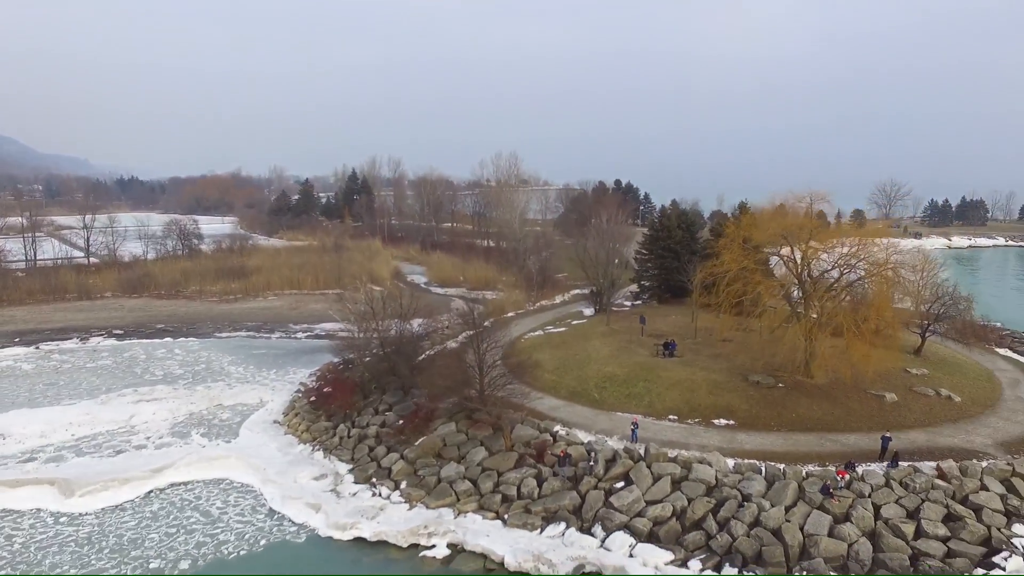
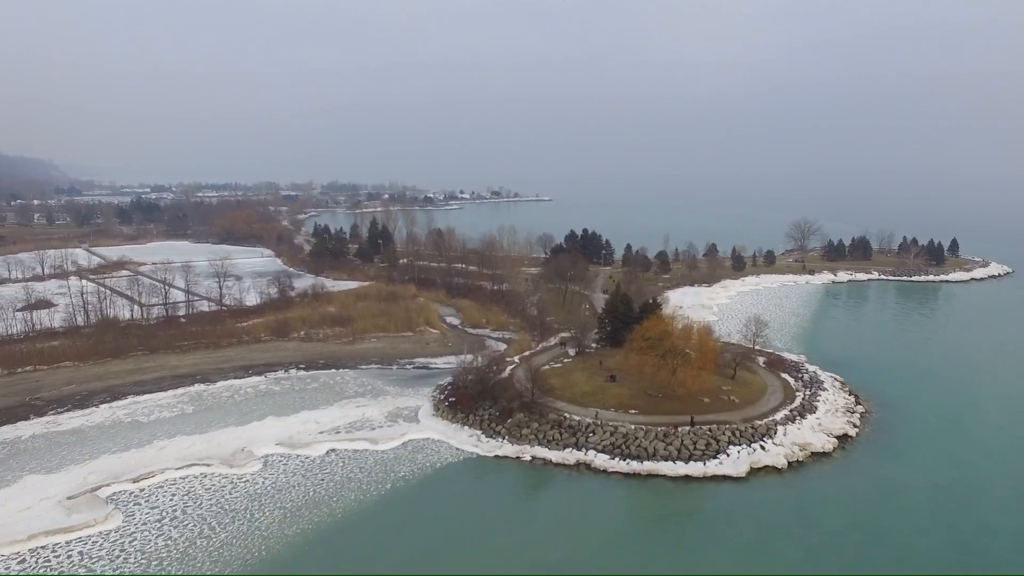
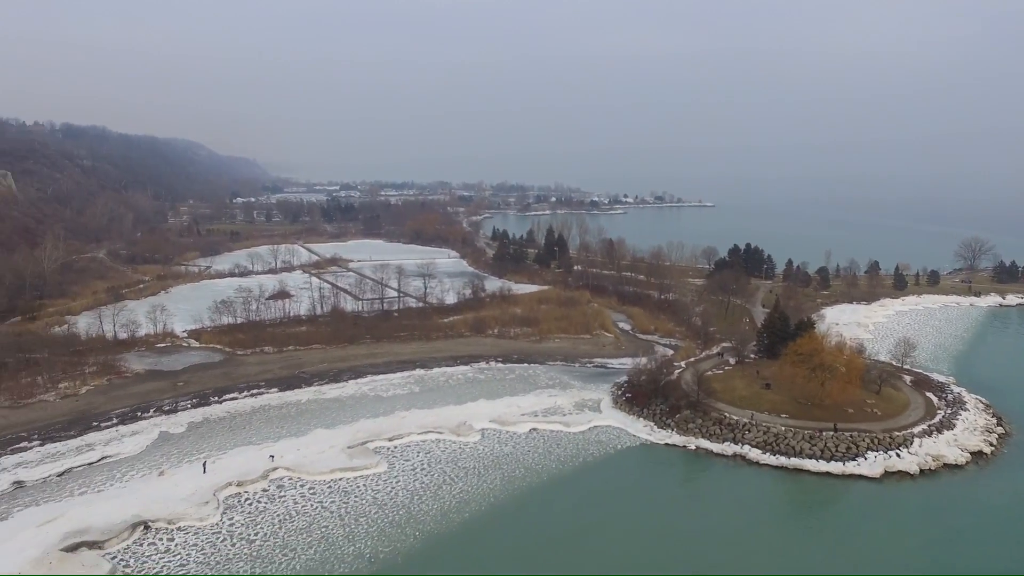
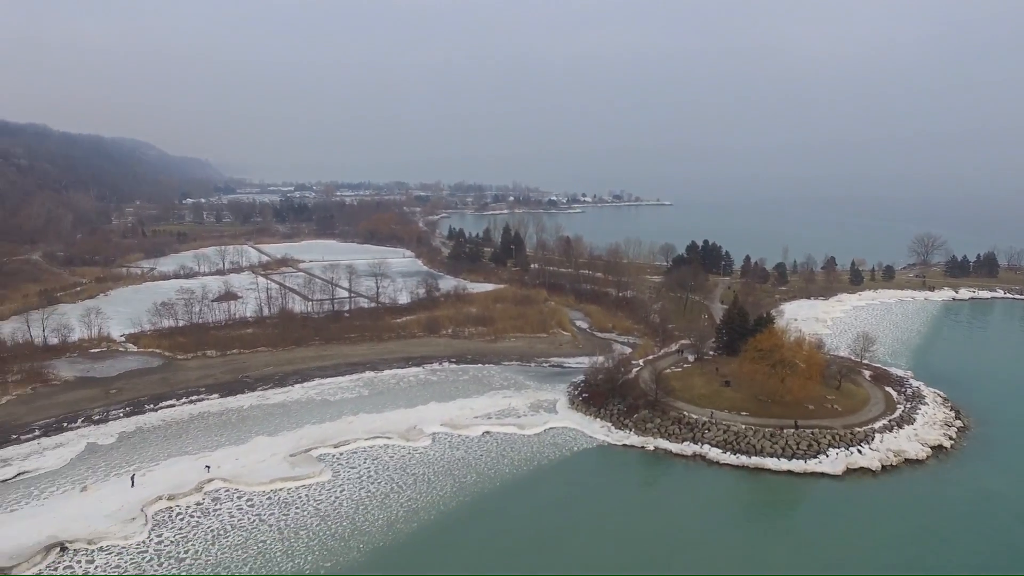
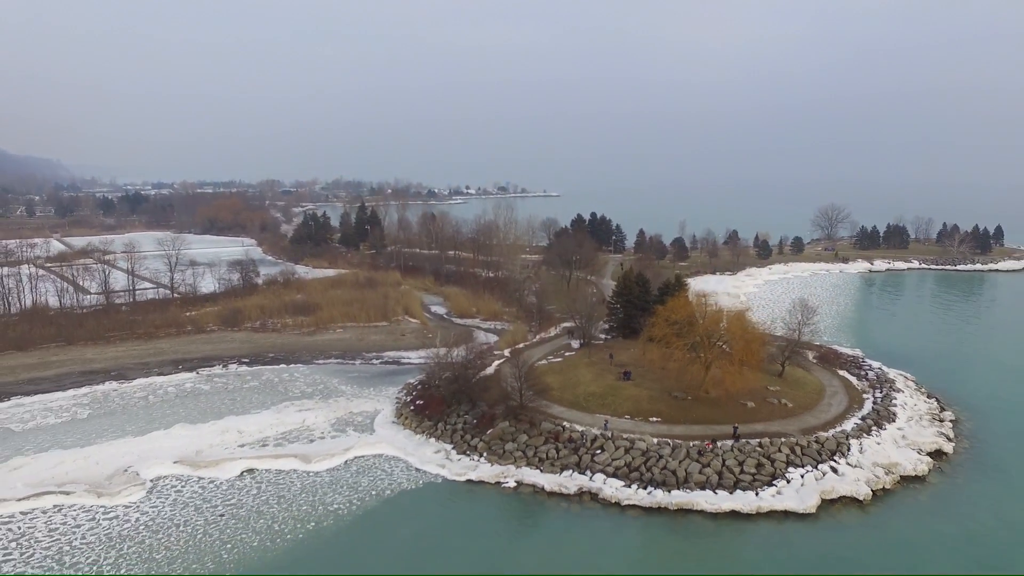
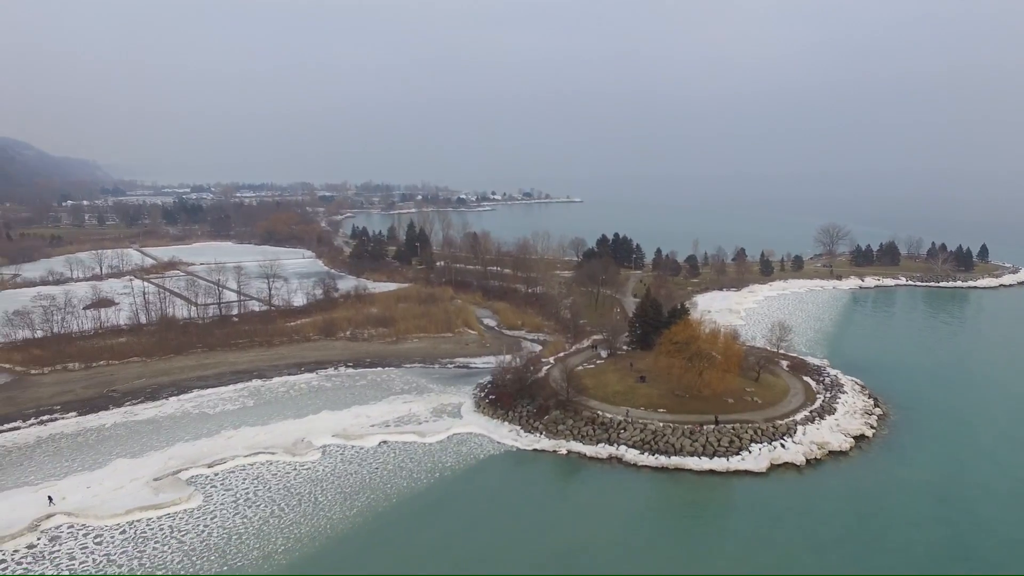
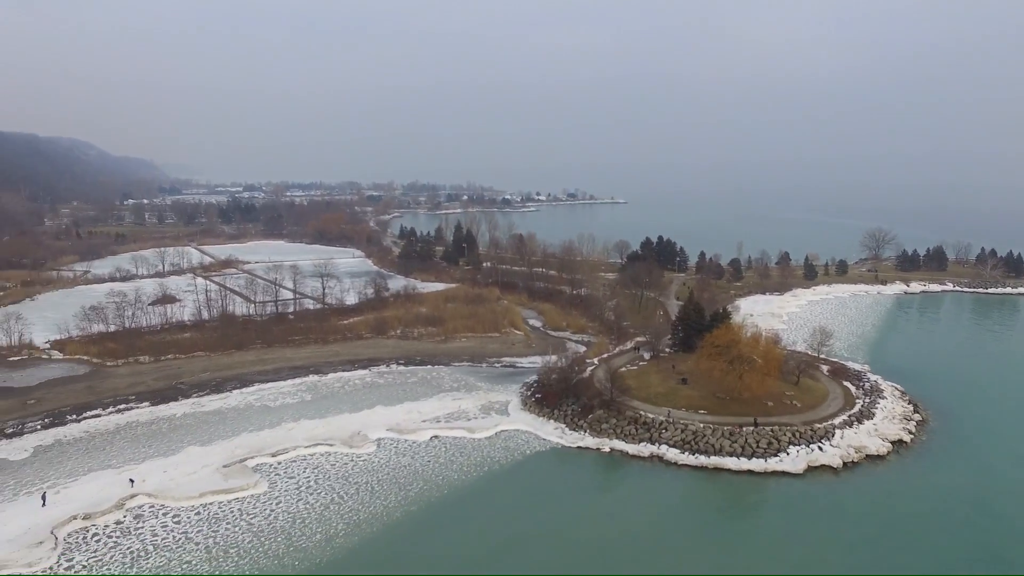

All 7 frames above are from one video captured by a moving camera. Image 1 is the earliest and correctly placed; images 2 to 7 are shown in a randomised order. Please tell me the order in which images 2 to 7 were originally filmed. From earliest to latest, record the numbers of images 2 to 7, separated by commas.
5, 2, 6, 7, 4, 3
